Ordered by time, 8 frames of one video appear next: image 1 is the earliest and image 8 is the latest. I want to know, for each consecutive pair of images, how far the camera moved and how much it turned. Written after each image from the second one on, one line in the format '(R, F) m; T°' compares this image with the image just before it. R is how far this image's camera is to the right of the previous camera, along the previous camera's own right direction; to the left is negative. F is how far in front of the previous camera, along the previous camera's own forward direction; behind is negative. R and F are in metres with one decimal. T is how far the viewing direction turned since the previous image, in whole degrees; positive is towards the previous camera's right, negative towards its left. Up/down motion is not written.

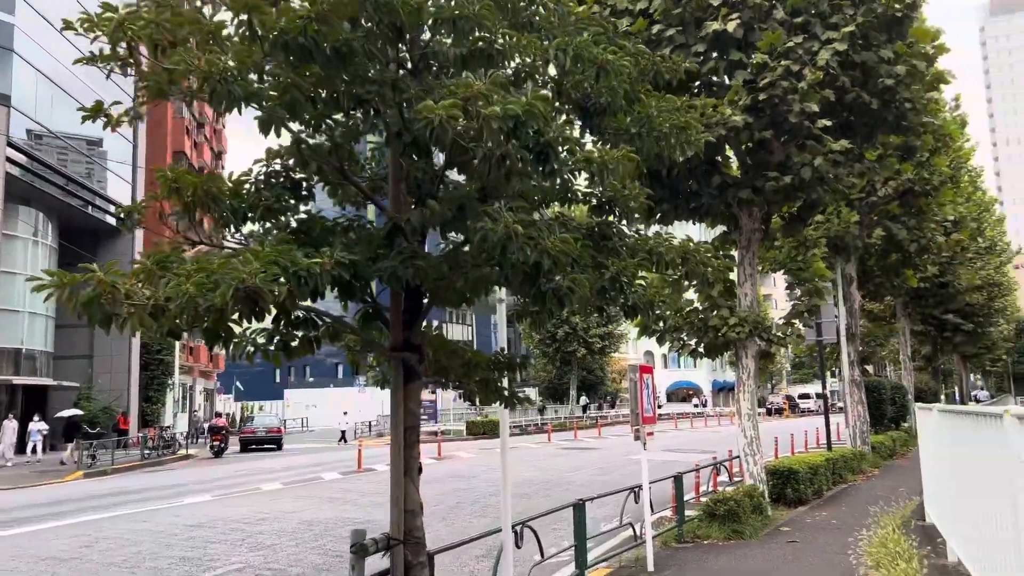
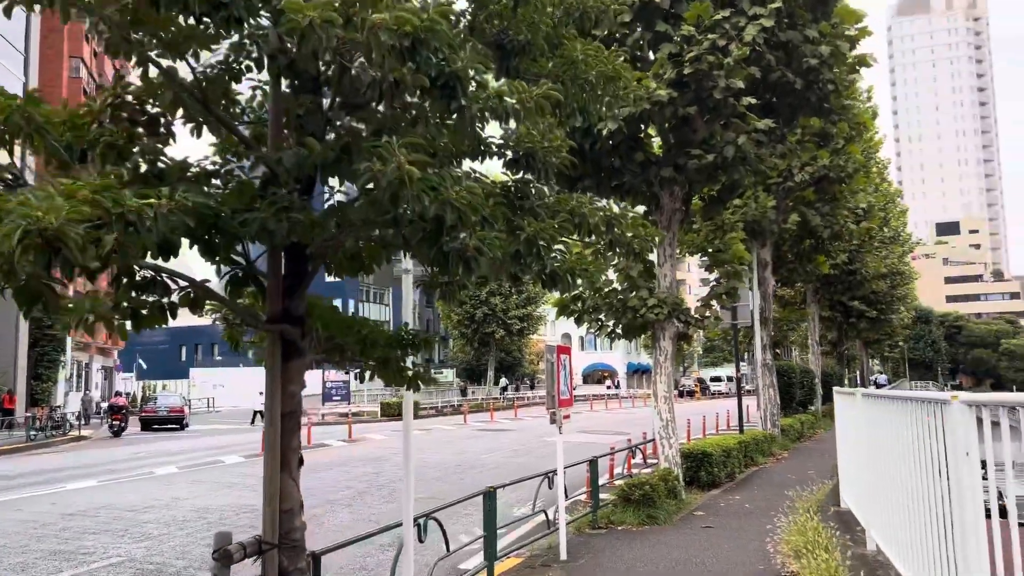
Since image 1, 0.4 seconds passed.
(+0.1, +0.4) m; +6°
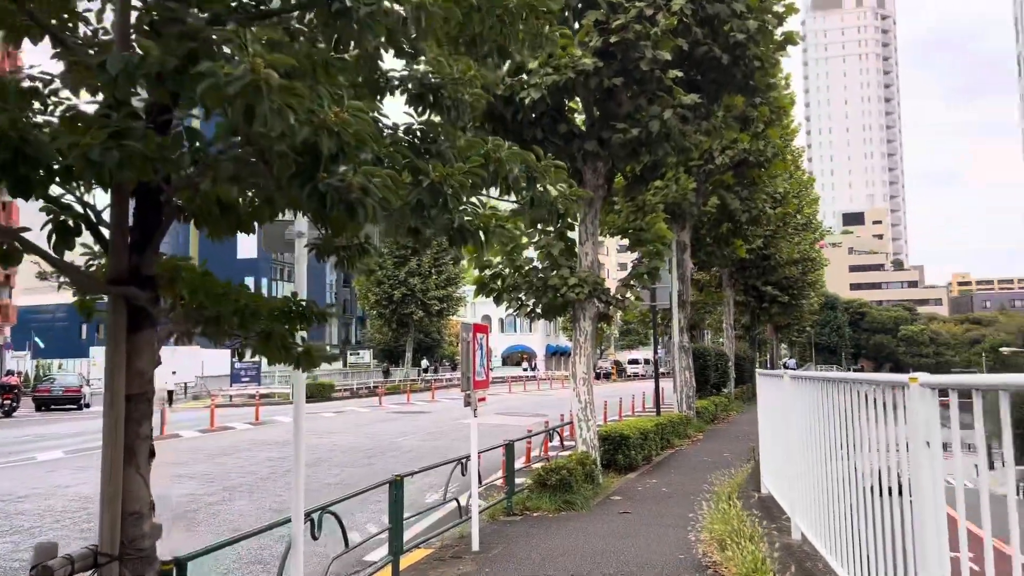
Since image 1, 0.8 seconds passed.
(+0.1, +0.4) m; +6°
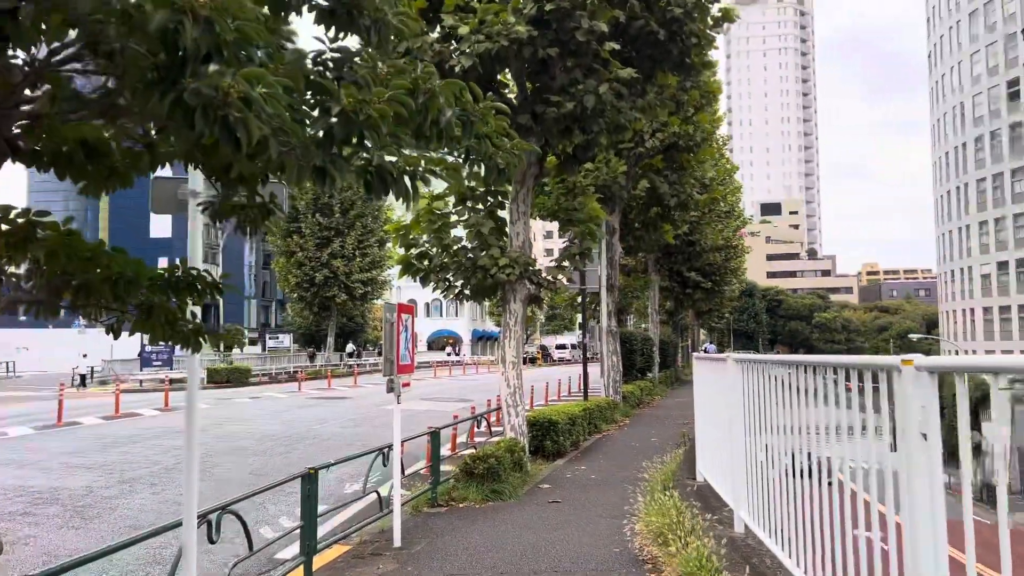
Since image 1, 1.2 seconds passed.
(0.0, +0.4) m; +5°
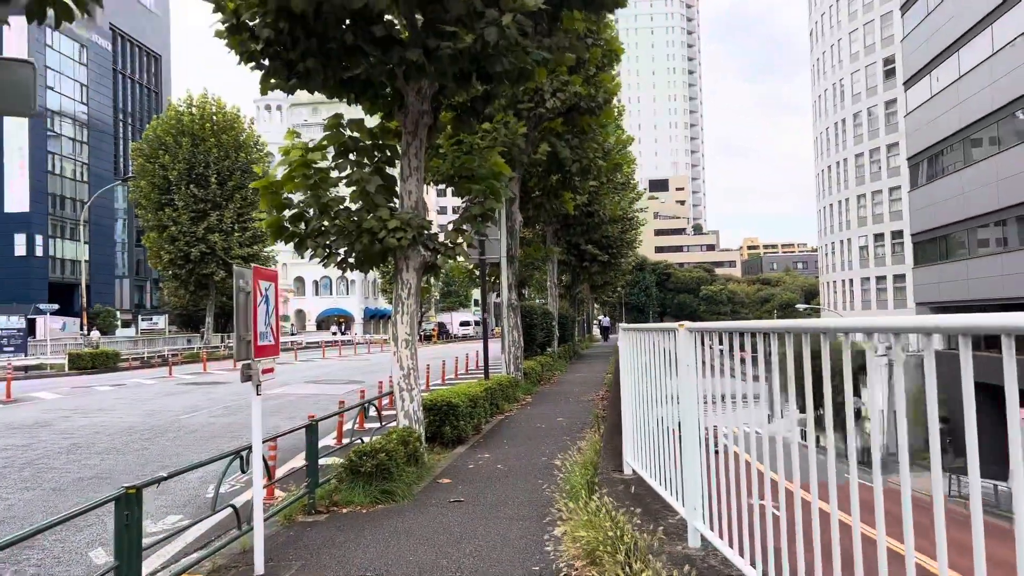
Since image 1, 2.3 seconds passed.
(0.0, +1.1) m; +7°
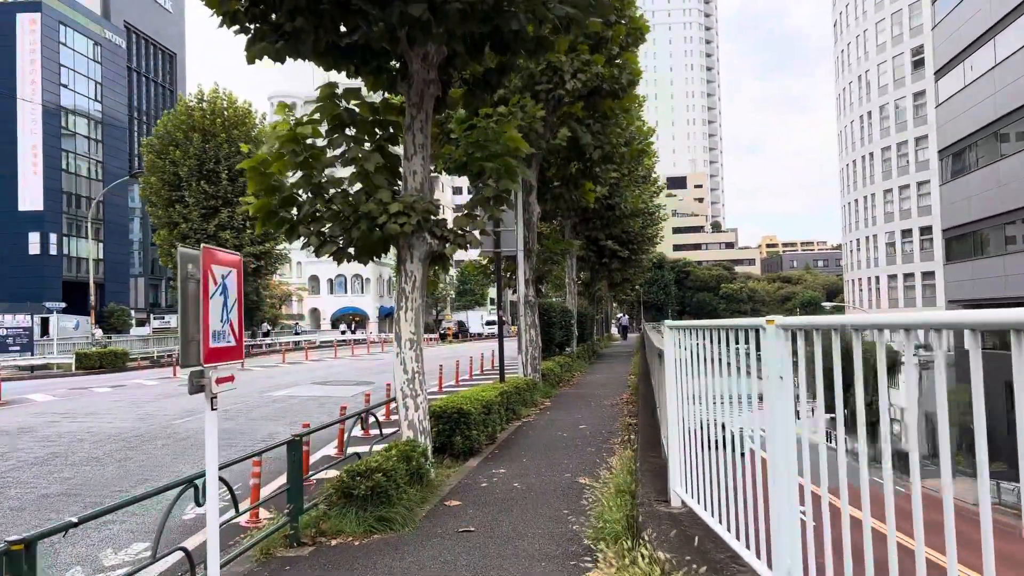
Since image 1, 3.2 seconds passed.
(0.0, +1.0) m; -1°
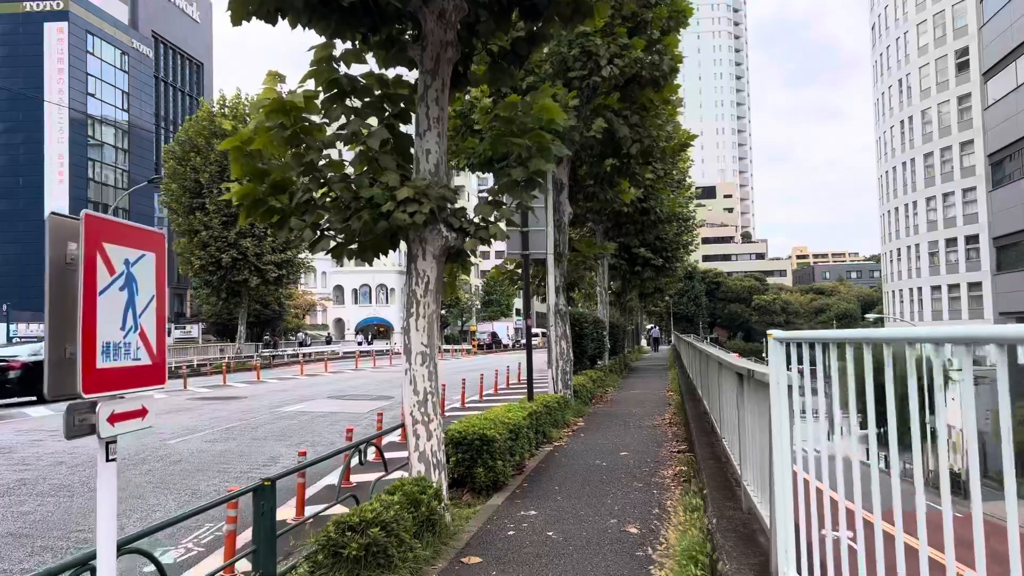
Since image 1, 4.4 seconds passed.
(-0.1, +1.3) m; -2°
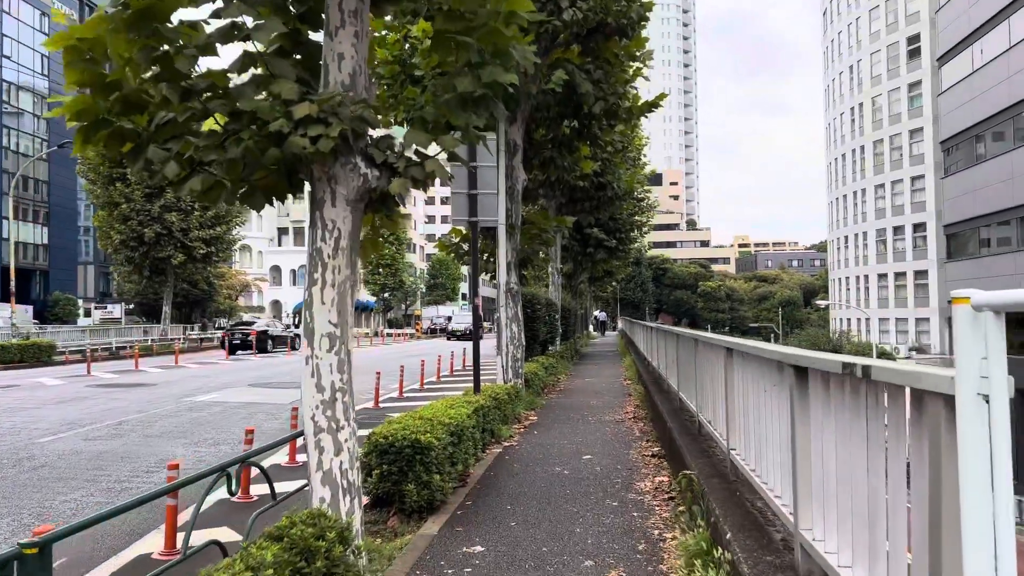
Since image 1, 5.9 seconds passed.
(0.0, +1.6) m; +4°
